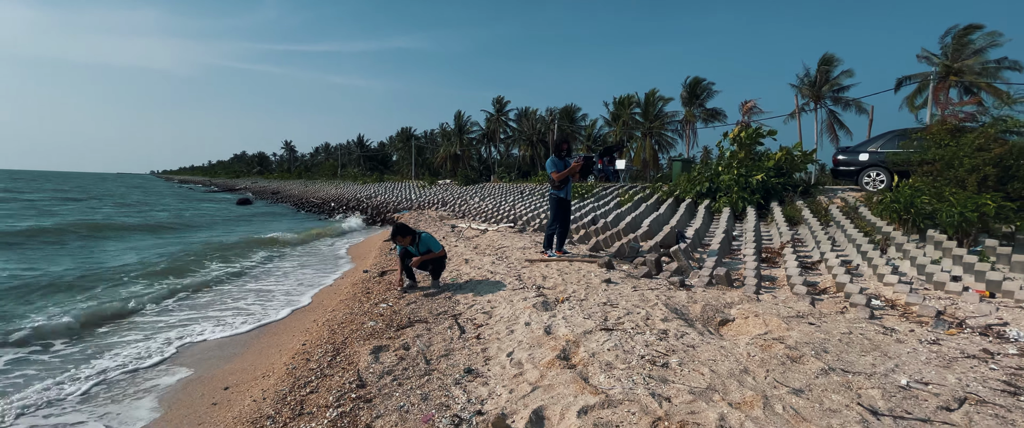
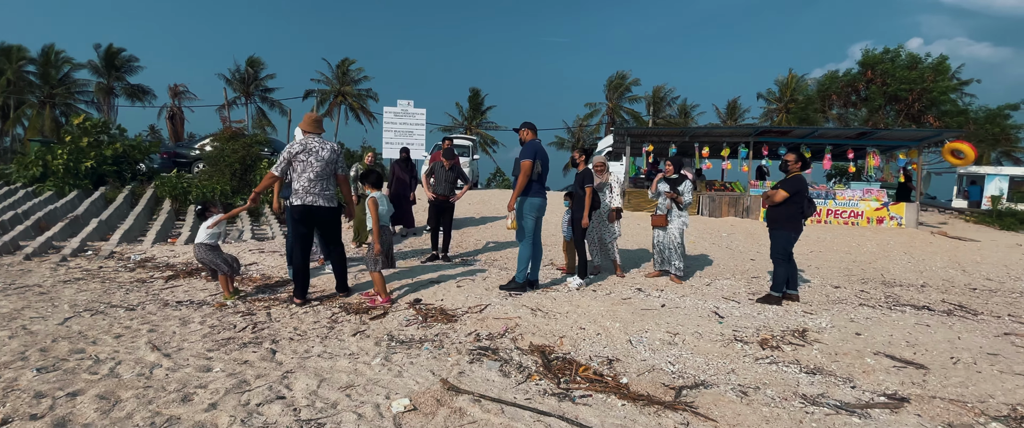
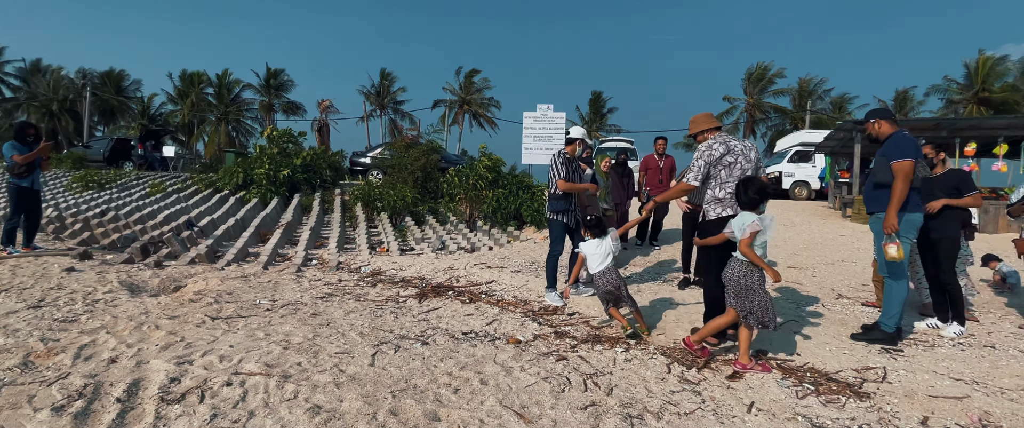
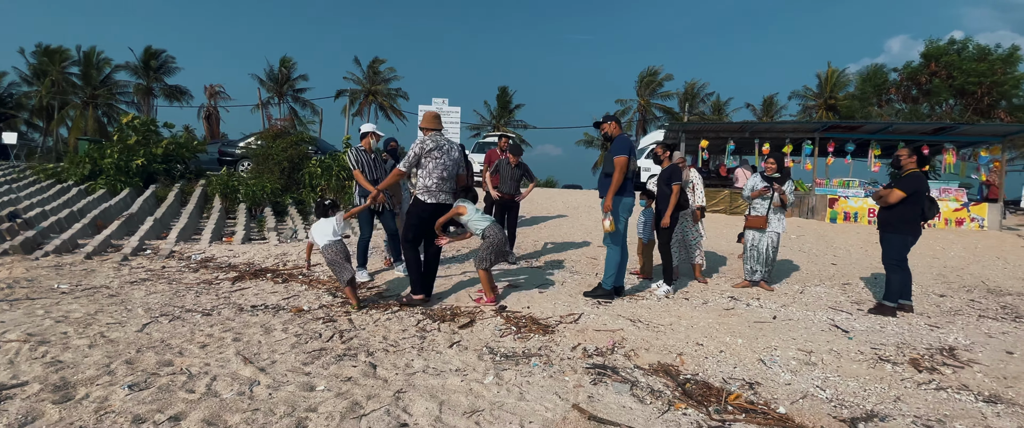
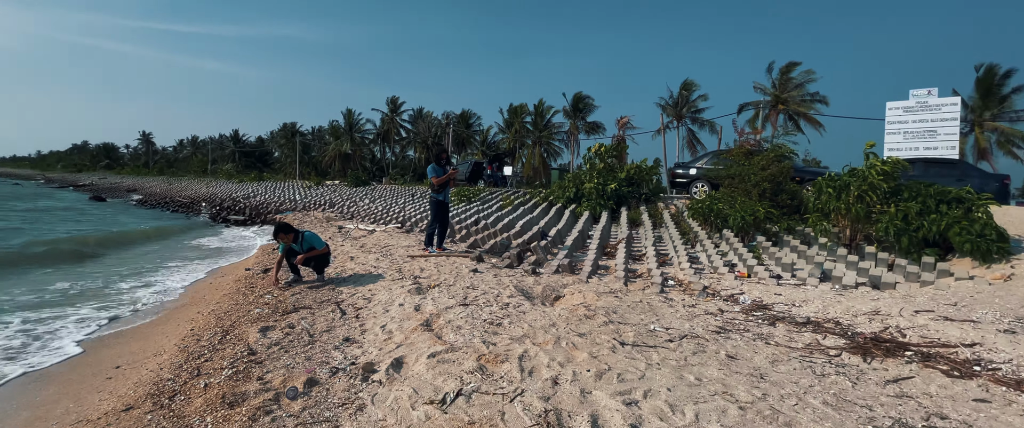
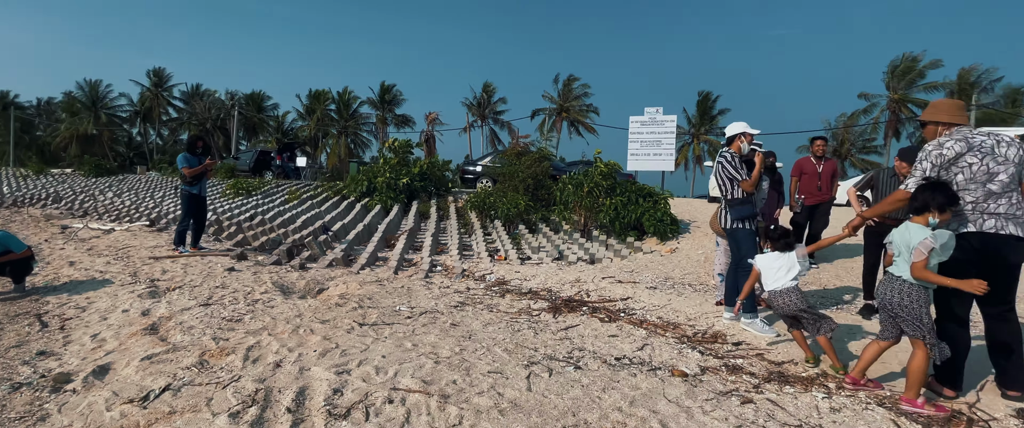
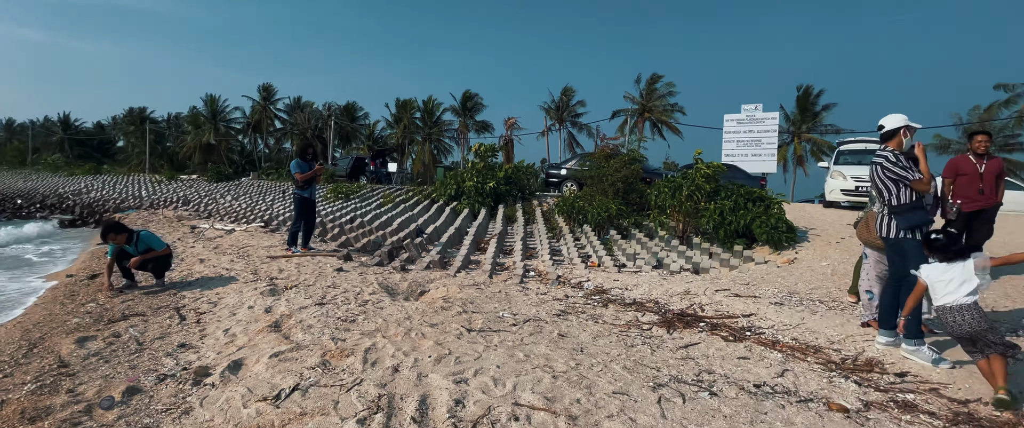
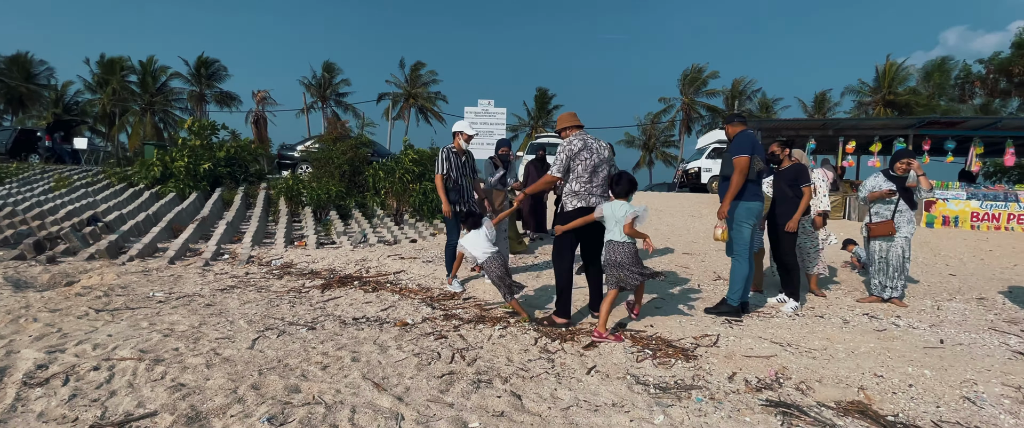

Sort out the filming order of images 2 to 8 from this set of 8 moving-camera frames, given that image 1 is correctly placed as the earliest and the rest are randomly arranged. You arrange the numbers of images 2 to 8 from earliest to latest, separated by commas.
5, 7, 6, 3, 8, 4, 2
